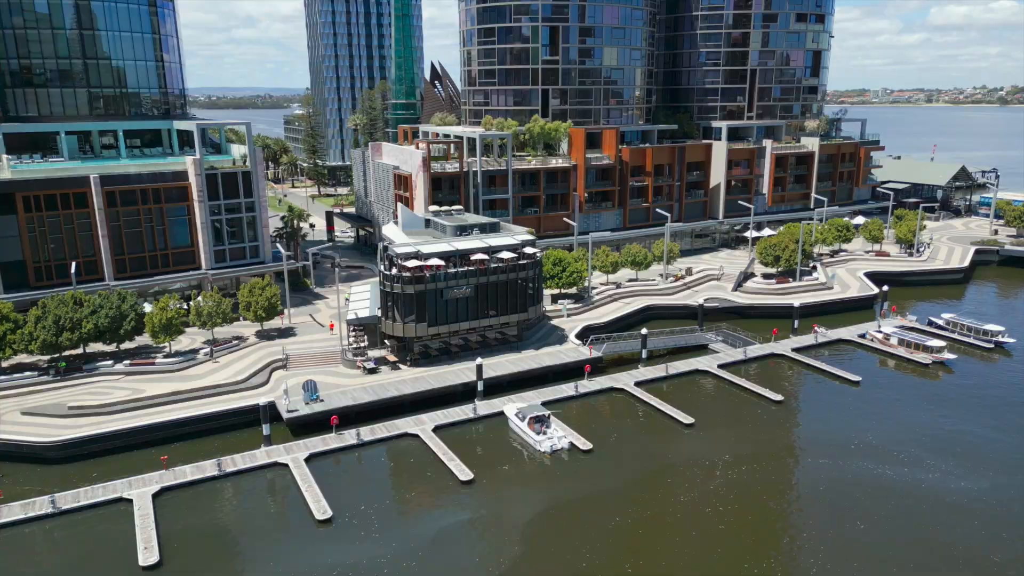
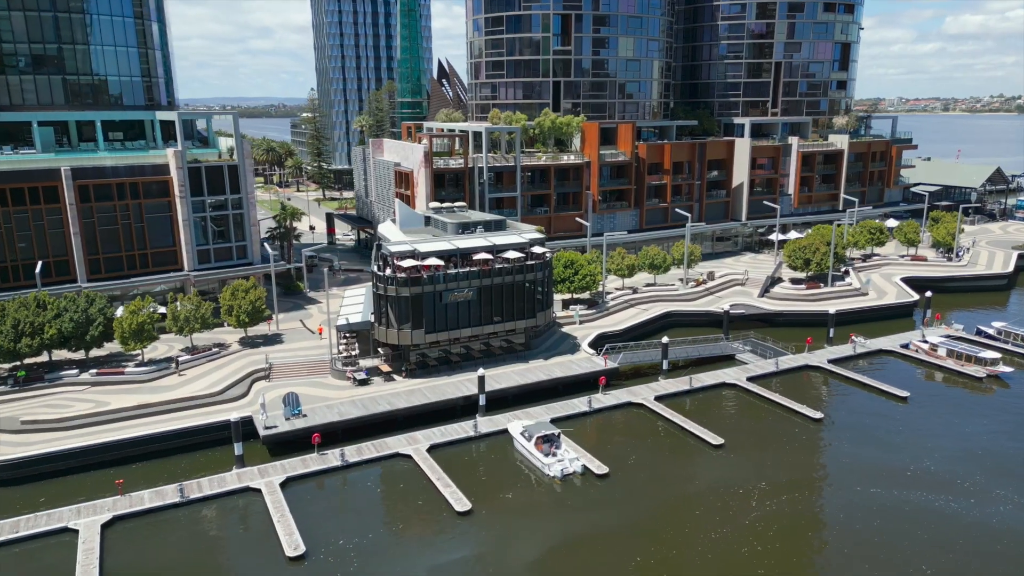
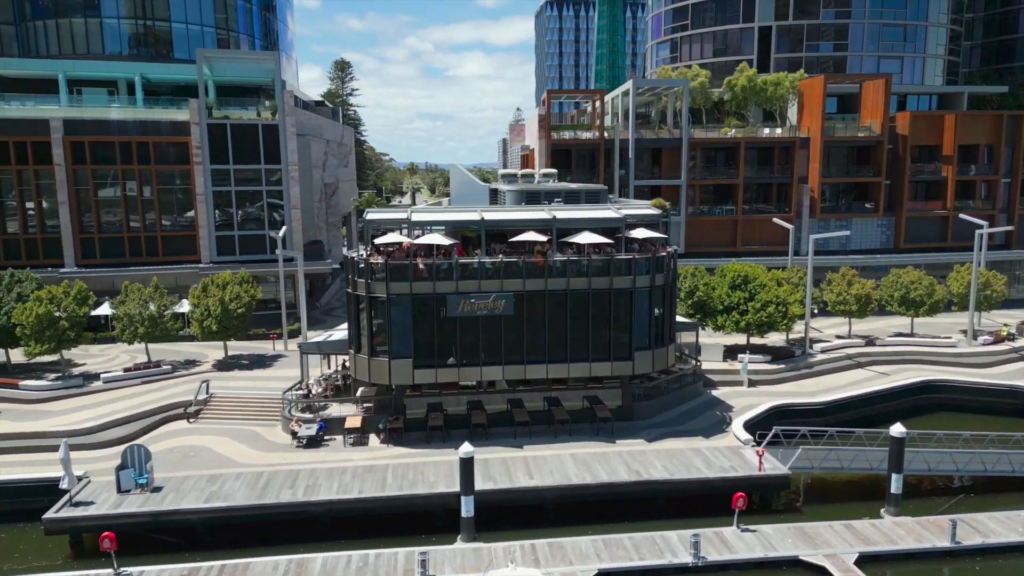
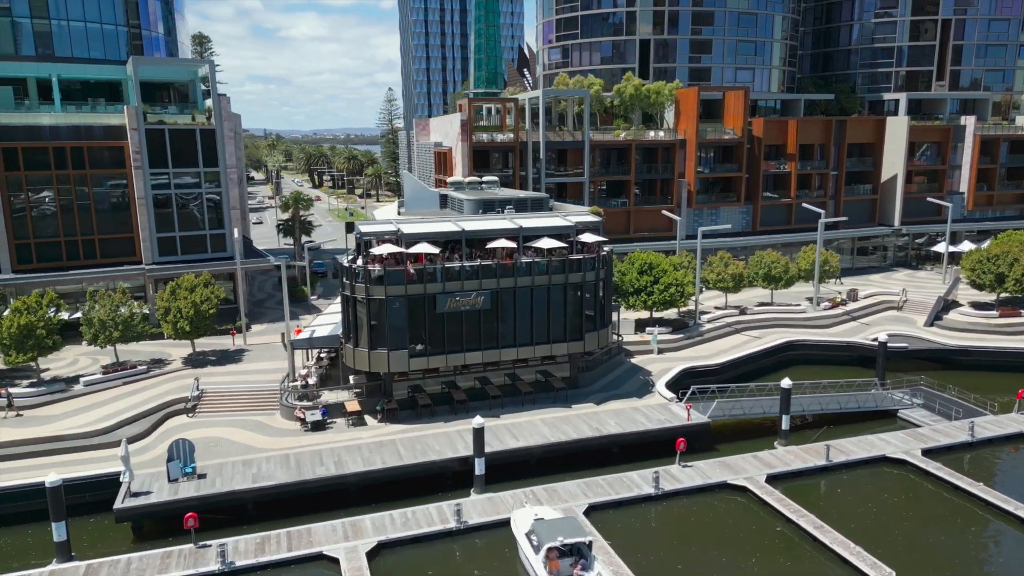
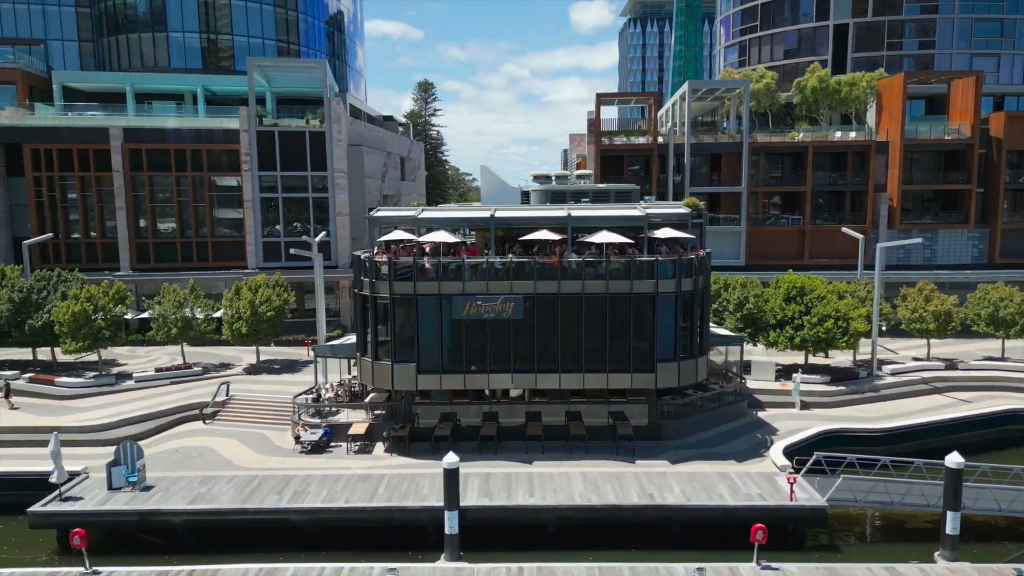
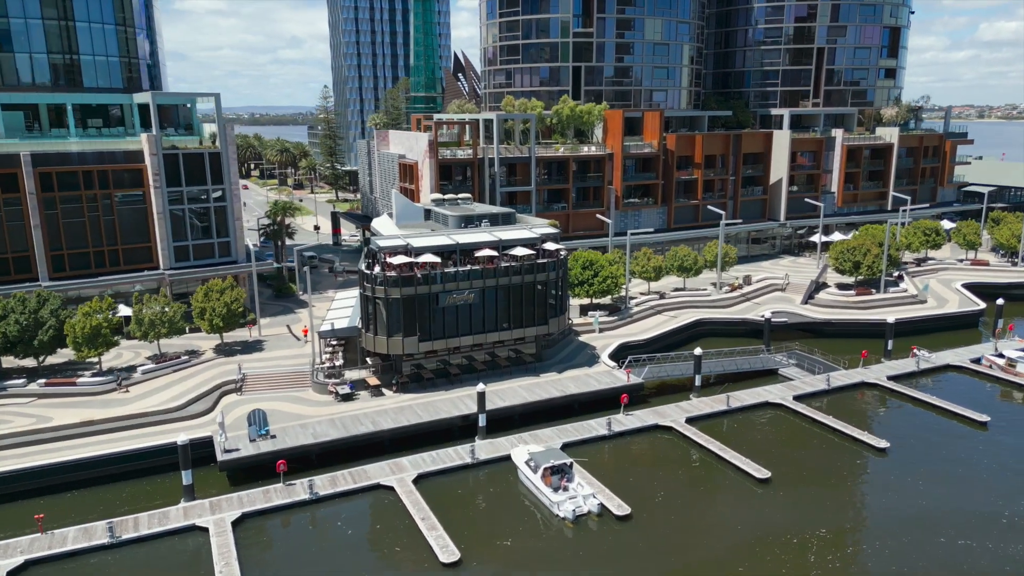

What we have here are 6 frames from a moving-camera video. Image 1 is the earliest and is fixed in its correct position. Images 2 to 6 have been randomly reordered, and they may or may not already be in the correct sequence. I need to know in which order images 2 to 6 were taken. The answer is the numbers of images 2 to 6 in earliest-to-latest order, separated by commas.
2, 6, 4, 3, 5
